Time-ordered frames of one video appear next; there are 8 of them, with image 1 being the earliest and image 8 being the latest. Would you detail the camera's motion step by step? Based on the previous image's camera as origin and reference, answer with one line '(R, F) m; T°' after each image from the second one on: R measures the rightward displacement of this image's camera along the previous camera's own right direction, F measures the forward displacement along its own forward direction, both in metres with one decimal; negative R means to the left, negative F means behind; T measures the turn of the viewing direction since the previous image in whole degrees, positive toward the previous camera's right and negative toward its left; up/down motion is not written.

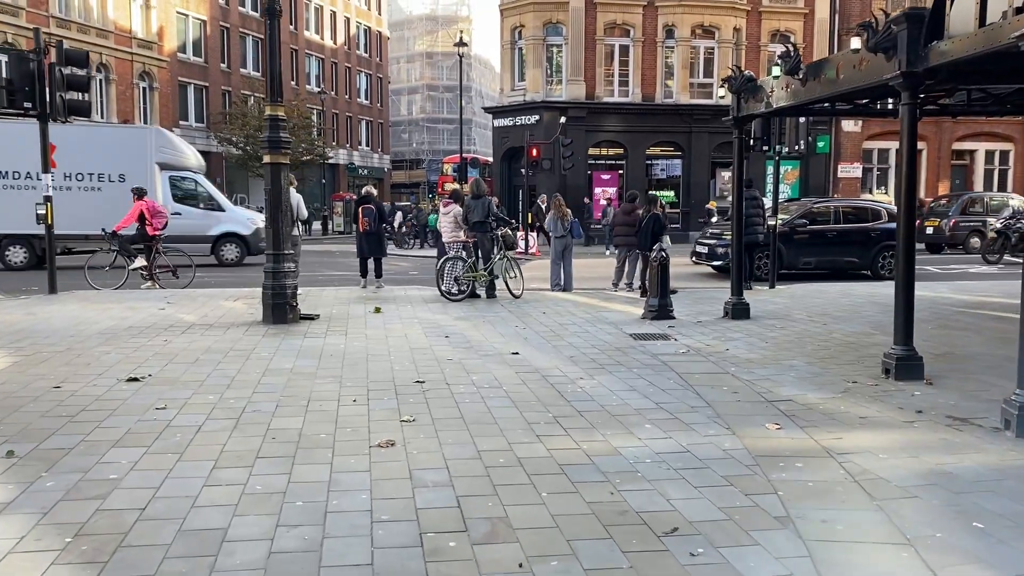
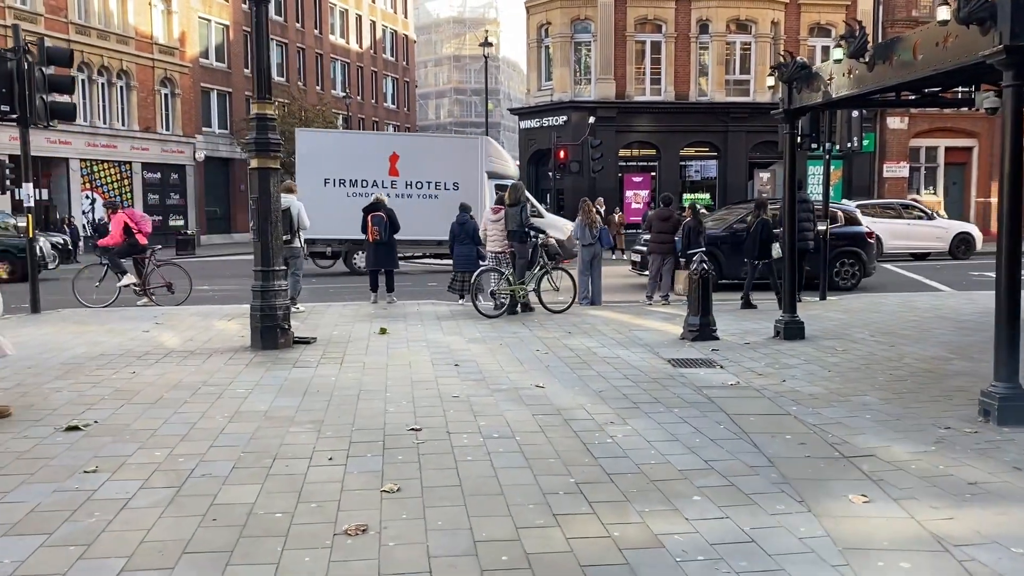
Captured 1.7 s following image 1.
(+0.1, +1.2) m; -2°
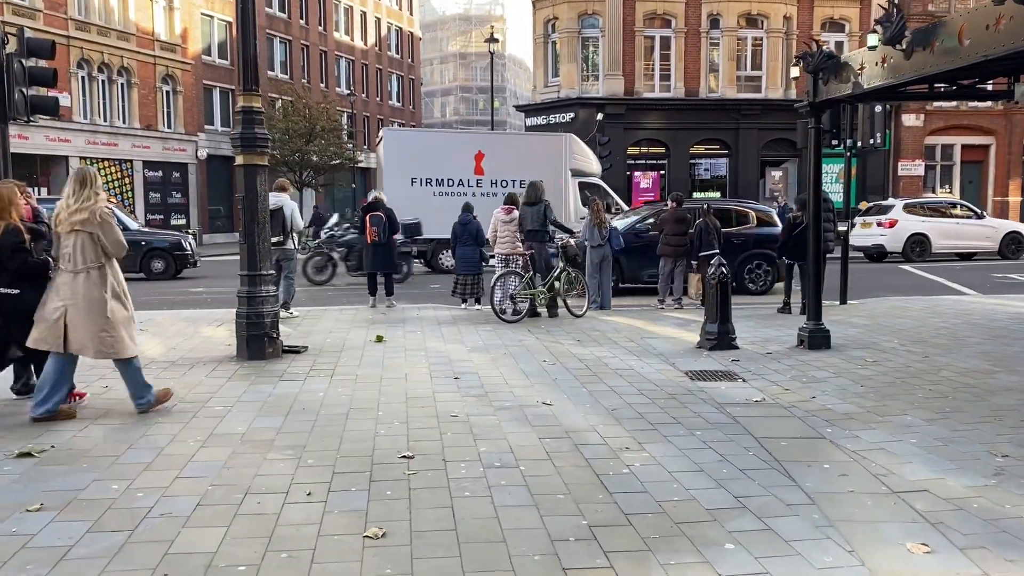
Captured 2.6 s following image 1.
(0.0, +0.6) m; 0°
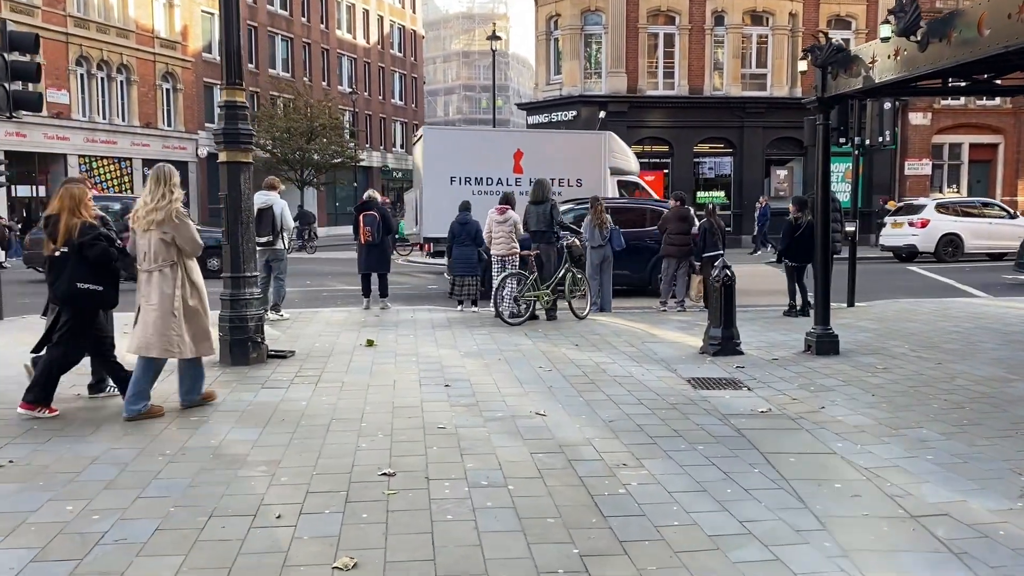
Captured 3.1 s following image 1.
(+0.1, +0.3) m; 0°
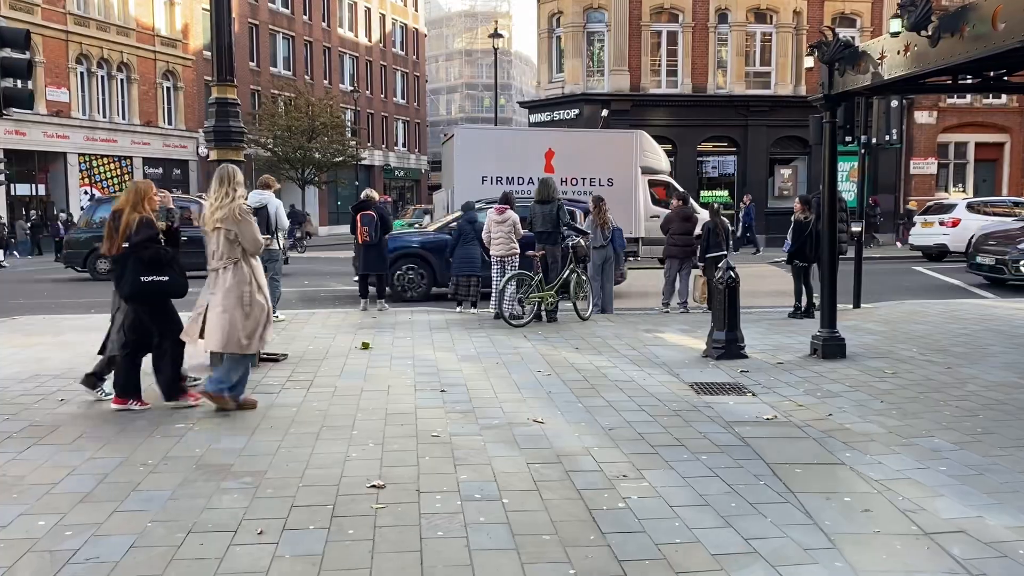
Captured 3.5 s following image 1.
(0.0, +0.2) m; 0°
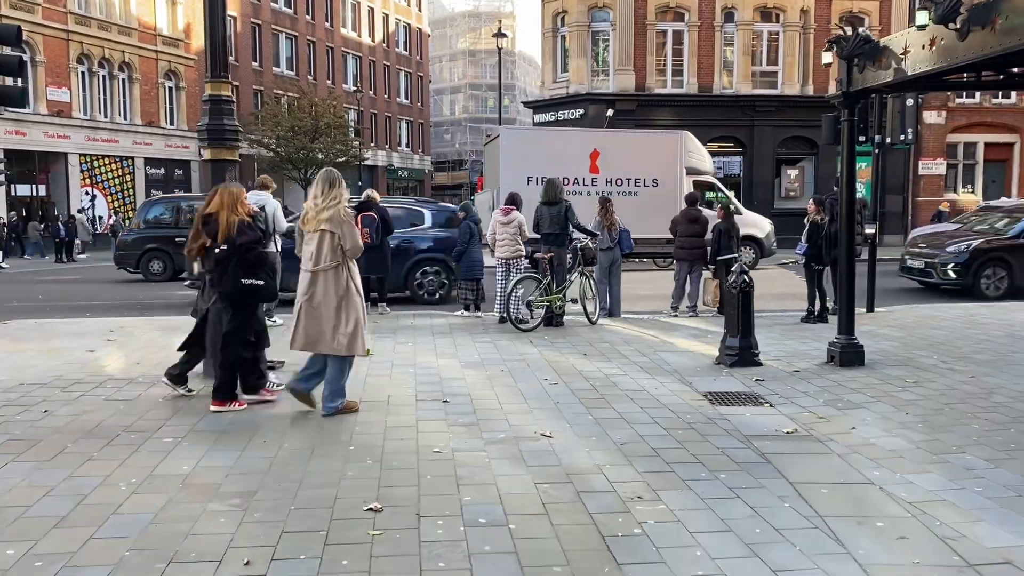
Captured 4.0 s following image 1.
(0.0, +0.3) m; 0°
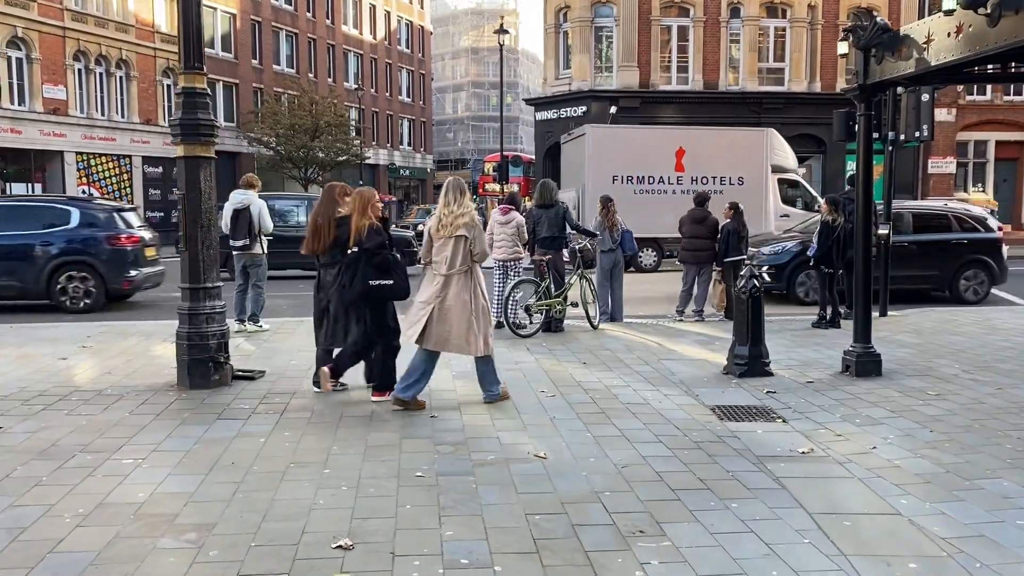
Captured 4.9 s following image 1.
(+0.1, +0.5) m; 0°
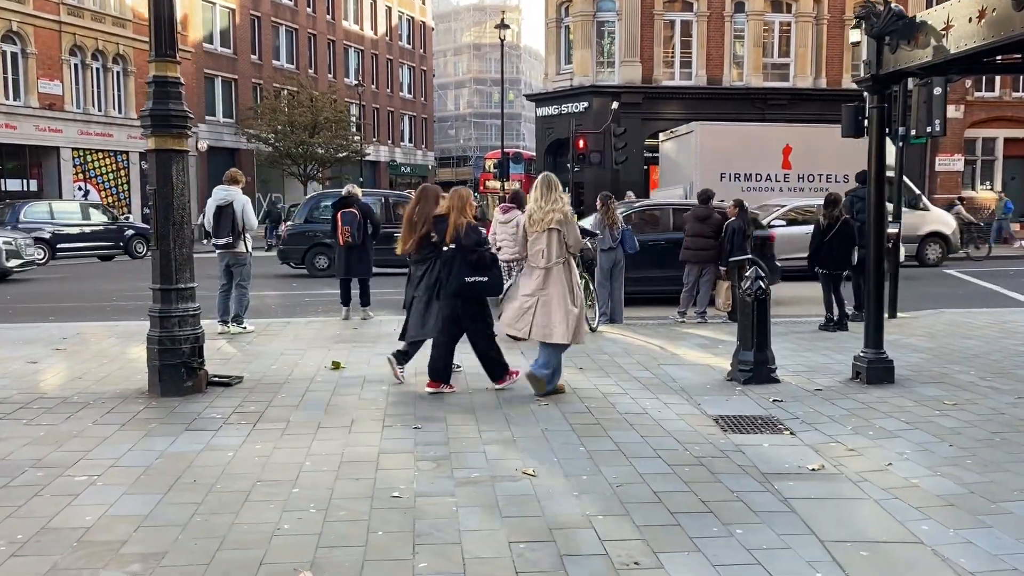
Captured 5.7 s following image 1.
(+0.1, +0.4) m; 0°
